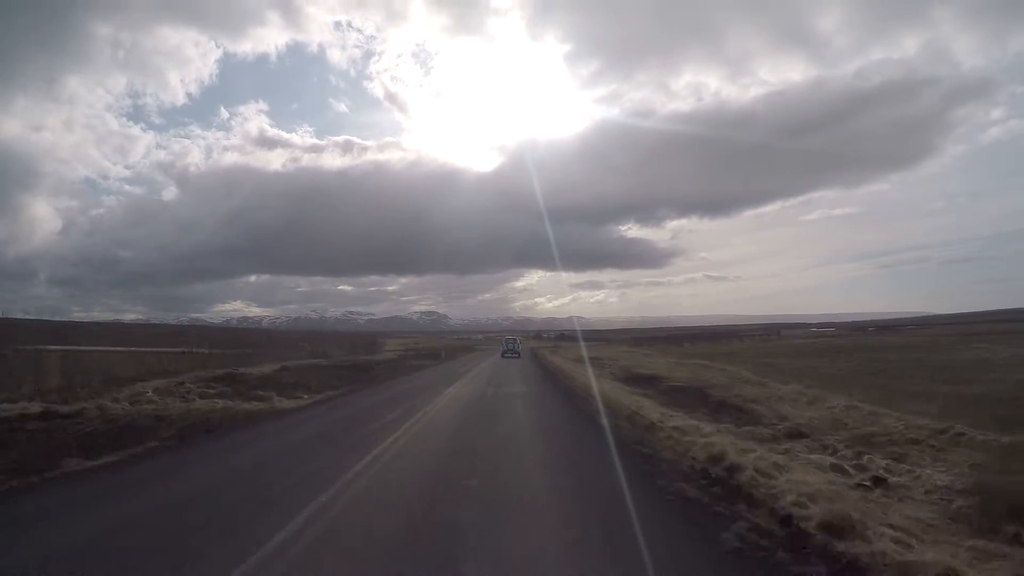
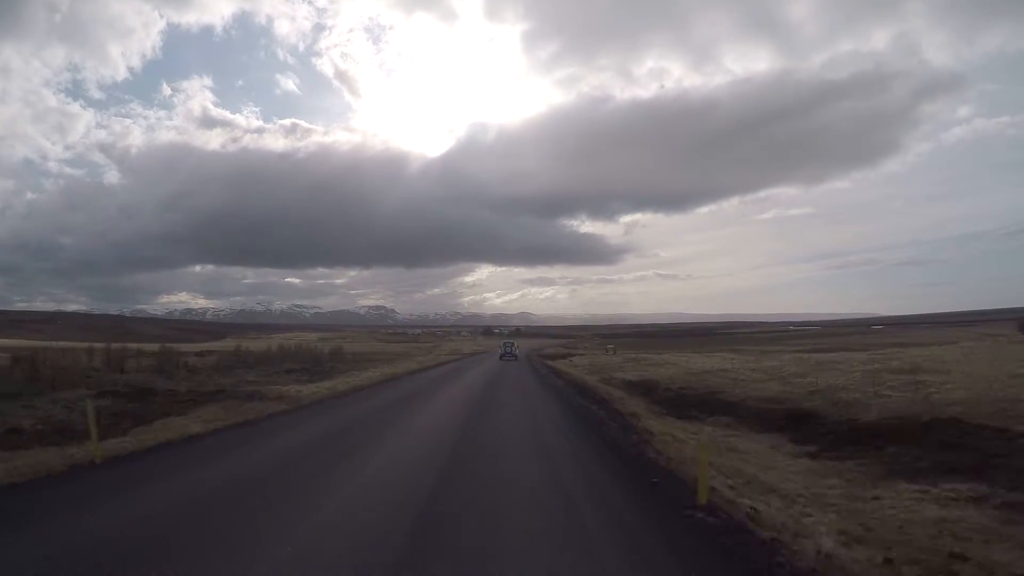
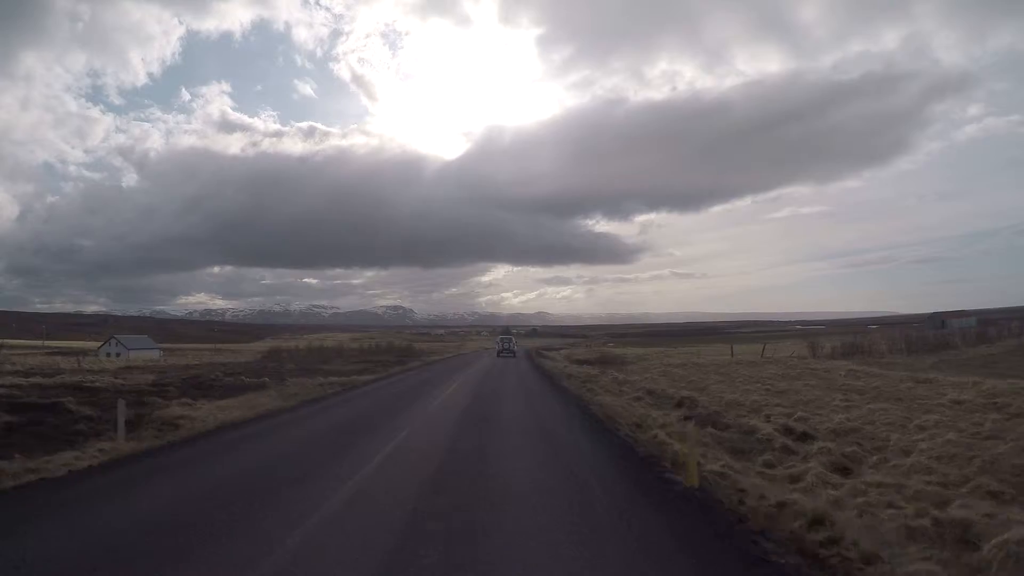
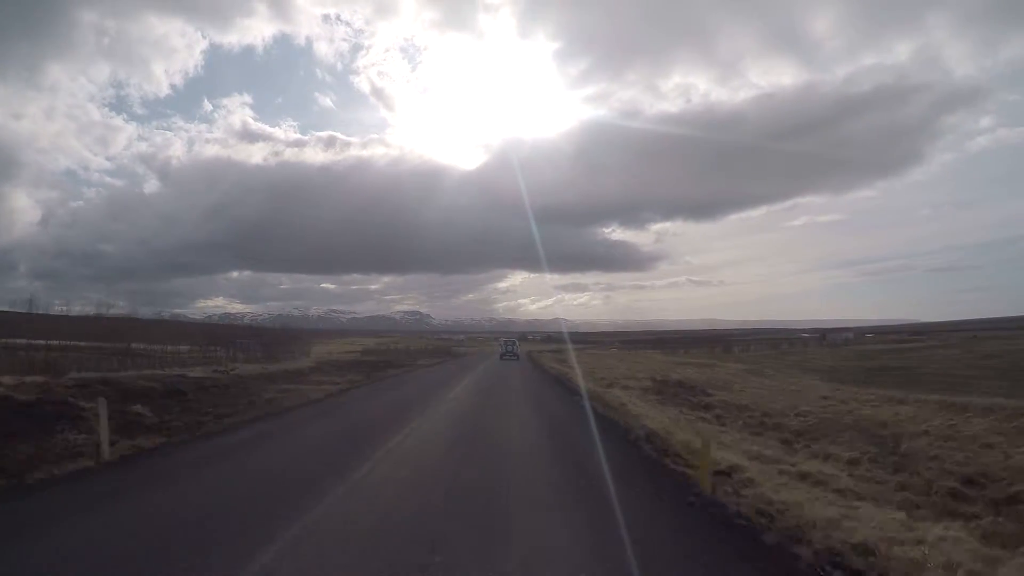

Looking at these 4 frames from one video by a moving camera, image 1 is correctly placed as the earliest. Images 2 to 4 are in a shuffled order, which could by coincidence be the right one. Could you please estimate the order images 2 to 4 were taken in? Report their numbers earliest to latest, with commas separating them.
4, 3, 2
